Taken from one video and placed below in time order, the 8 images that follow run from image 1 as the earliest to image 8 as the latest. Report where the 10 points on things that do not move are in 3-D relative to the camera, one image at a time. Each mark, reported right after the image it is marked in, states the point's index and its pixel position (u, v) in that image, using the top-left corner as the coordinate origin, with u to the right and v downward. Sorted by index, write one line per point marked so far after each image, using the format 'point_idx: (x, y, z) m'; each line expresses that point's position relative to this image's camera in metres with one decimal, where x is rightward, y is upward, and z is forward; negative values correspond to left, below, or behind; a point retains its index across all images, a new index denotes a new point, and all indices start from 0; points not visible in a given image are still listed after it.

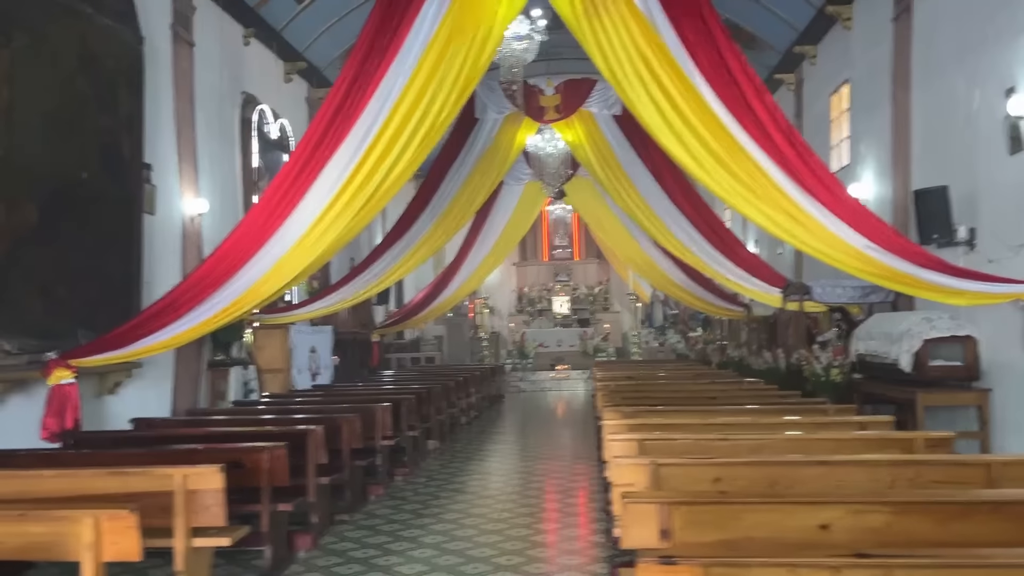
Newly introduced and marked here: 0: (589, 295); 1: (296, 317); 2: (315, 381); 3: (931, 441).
0: (+1.6, -0.1, +17.0) m
1: (-2.3, -0.3, +8.9) m
2: (-2.2, -1.1, +9.5) m
3: (+1.6, -0.6, +3.3) m
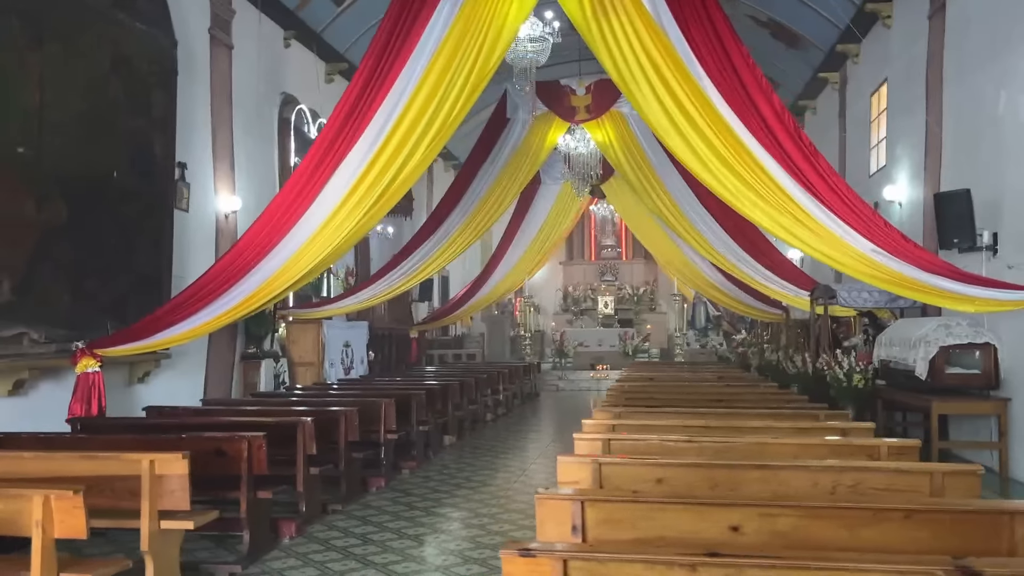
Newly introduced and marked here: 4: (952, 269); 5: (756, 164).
0: (+2.5, -0.1, +17.0) m
1: (-2.0, -0.3, +9.1) m
2: (-1.9, -1.0, +9.7) m
3: (+1.5, -0.6, +3.2) m
4: (+2.7, +0.1, +5.3) m
5: (+1.5, +0.8, +5.2) m
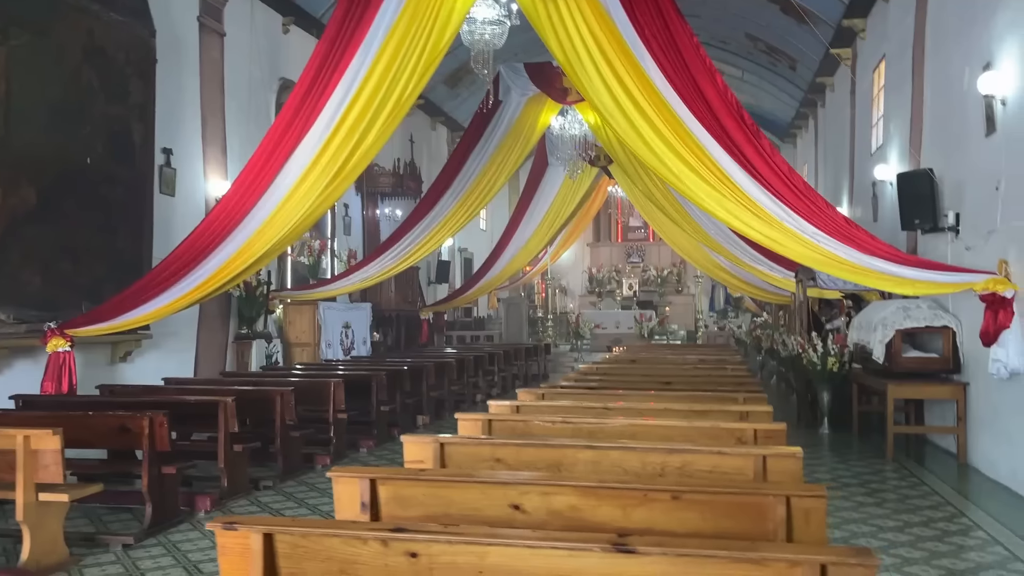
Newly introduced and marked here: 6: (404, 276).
0: (+3.0, +0.2, +16.8) m
1: (-2.1, -0.1, +9.3) m
2: (-1.9, -0.8, +9.9) m
3: (+1.0, -0.6, +3.2) m
4: (+2.3, +0.2, +5.1) m
5: (+1.2, +0.9, +5.2) m
6: (-1.6, +0.2, +11.7) m
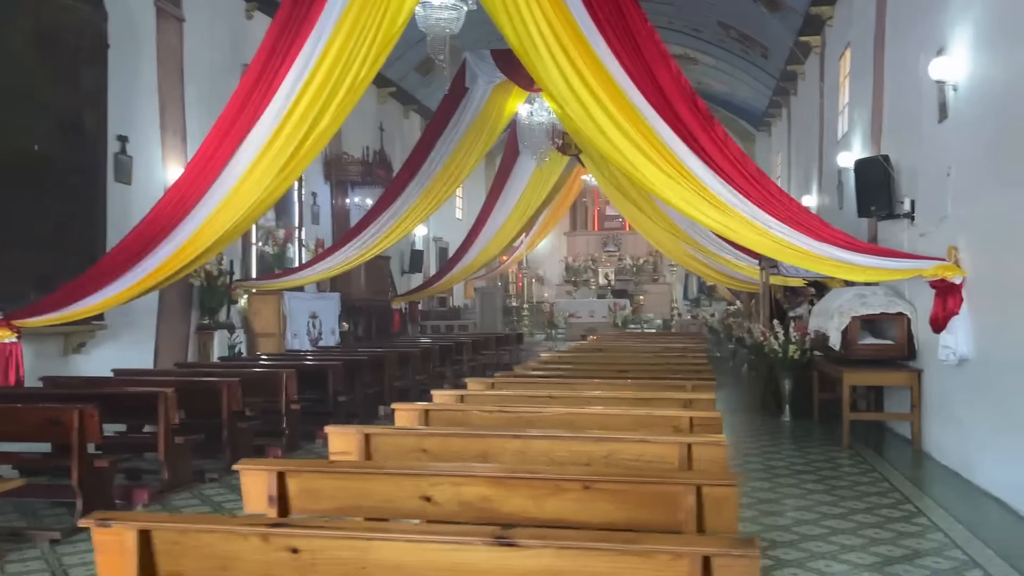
0: (+2.5, +0.5, +16.8) m
1: (-2.4, +0.1, +9.2) m
2: (-2.3, -0.7, +9.9) m
3: (+0.7, -0.5, +3.2) m
4: (+2.0, +0.3, +5.1) m
5: (+0.9, +0.9, +5.1) m
6: (-2.0, +0.3, +11.6) m
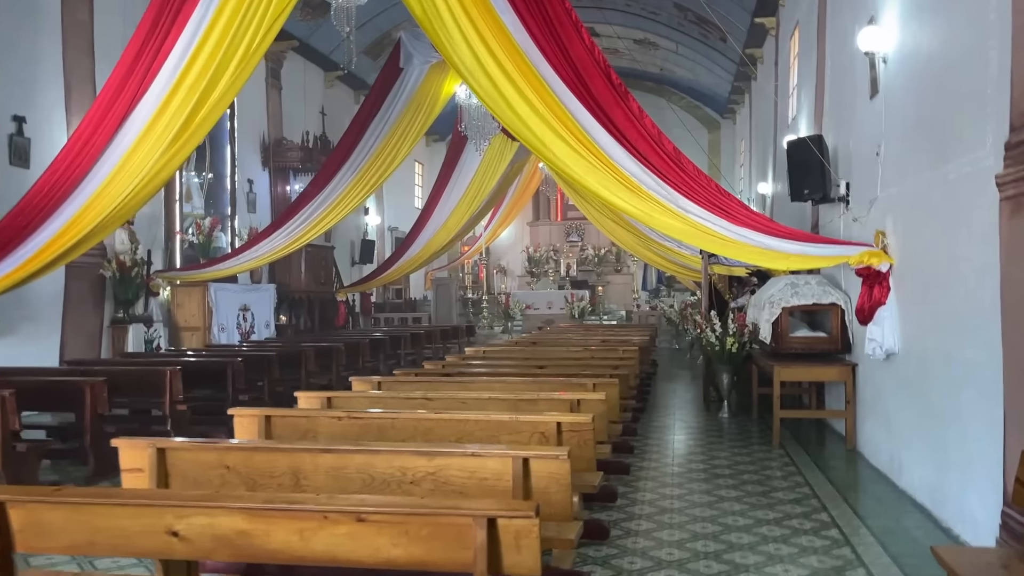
0: (+1.6, +0.6, +16.5) m
1: (-3.1, +0.1, +8.7) m
2: (-3.0, -0.6, +9.4) m
3: (+0.2, -0.5, +2.8) m
4: (+1.4, +0.4, +4.8) m
5: (+0.3, +1.0, +4.7) m
6: (-2.7, +0.4, +11.1) m
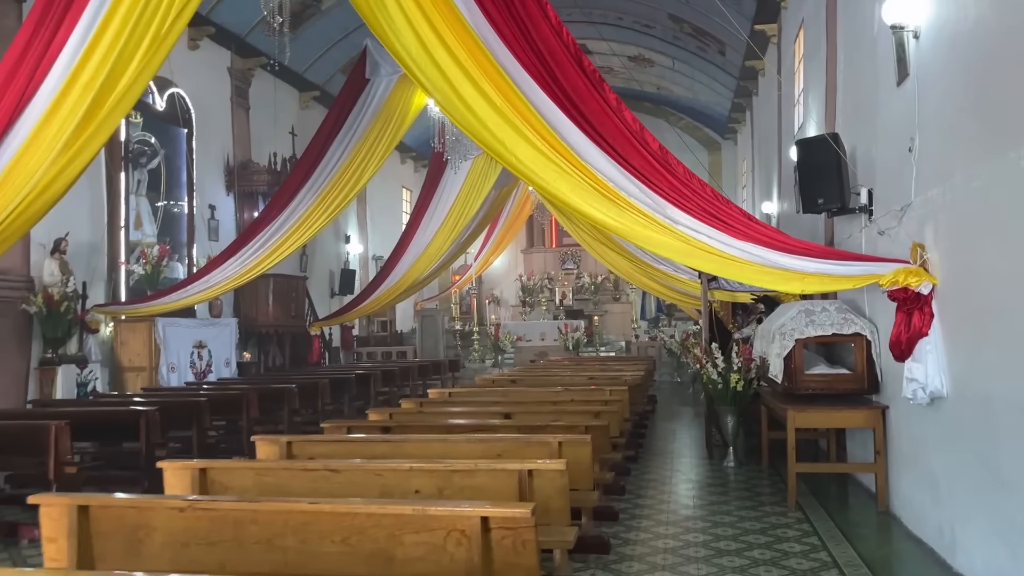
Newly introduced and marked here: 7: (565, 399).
0: (+1.5, +0.1, +15.6) m
1: (-3.3, -0.2, +7.9) m
2: (-3.2, -0.9, +8.5) m
3: (0.0, -0.5, +1.9) m
4: (+1.2, +0.2, +3.9) m
5: (+0.1, +0.9, +3.9) m
6: (-2.8, 0.0, +10.3) m
7: (+0.3, -0.7, +5.0) m
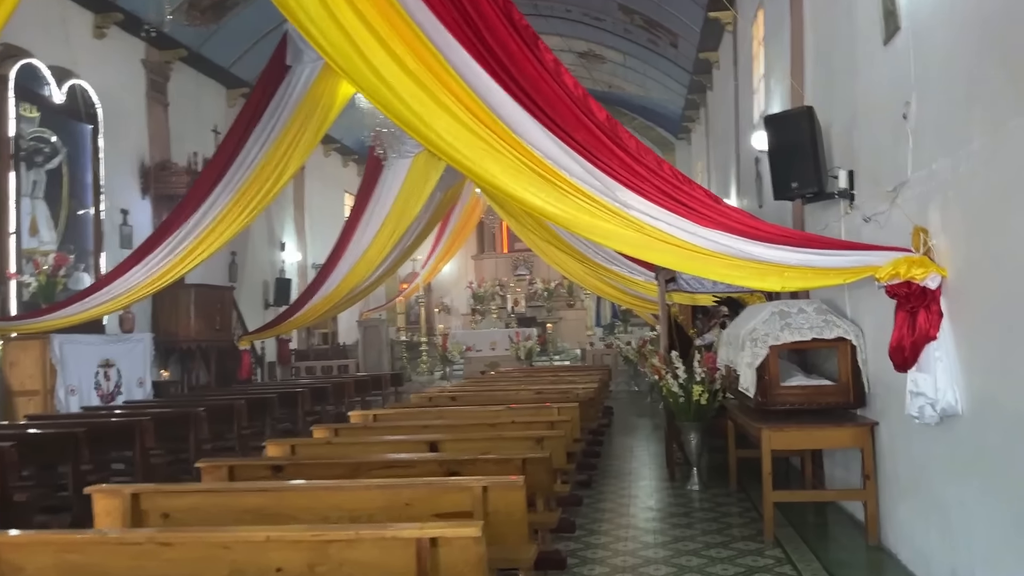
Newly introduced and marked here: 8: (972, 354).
0: (+0.6, 0.0, +15.0) m
1: (-3.8, -0.3, +7.0) m
2: (-3.7, -1.0, +7.7) m
3: (-0.2, -0.5, +1.2) m
4: (+0.9, +0.3, +3.3) m
5: (-0.3, +0.8, +3.2) m
6: (-3.5, -0.1, +9.5) m
7: (0.0, -0.7, +4.3) m
8: (+1.4, -0.2, +2.6) m
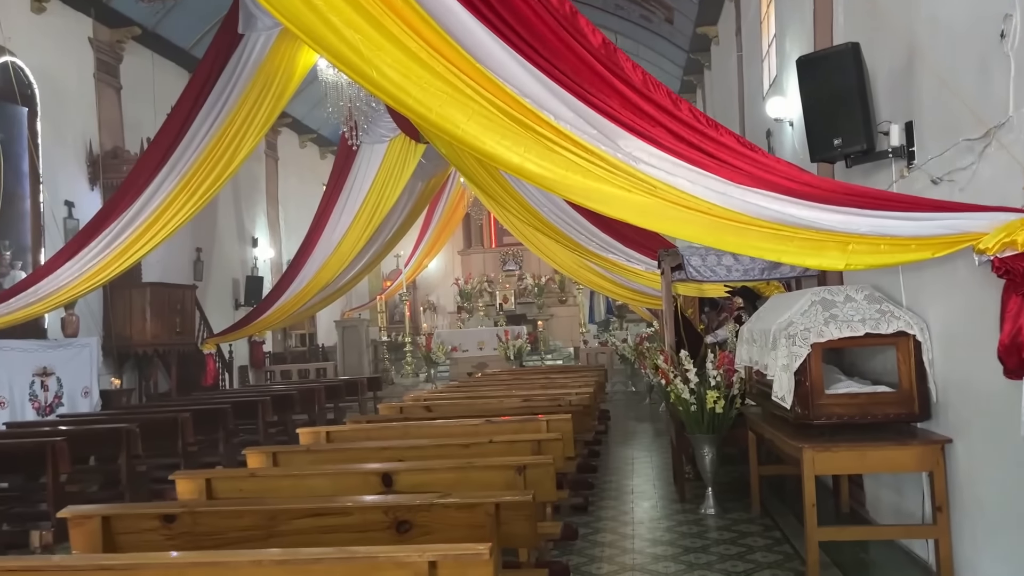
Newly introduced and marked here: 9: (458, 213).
0: (+0.4, +0.1, +14.2) m
1: (-3.9, -0.3, +6.2) m
2: (-3.8, -1.0, +6.9) m
3: (-0.3, -0.5, +0.5) m
4: (+0.8, +0.3, +2.5) m
5: (-0.4, +0.9, +2.4) m
6: (-3.6, -0.1, +8.7) m
7: (-0.1, -0.6, +3.5) m
8: (+1.3, -0.1, +1.8) m
9: (-0.8, +1.1, +11.4) m
